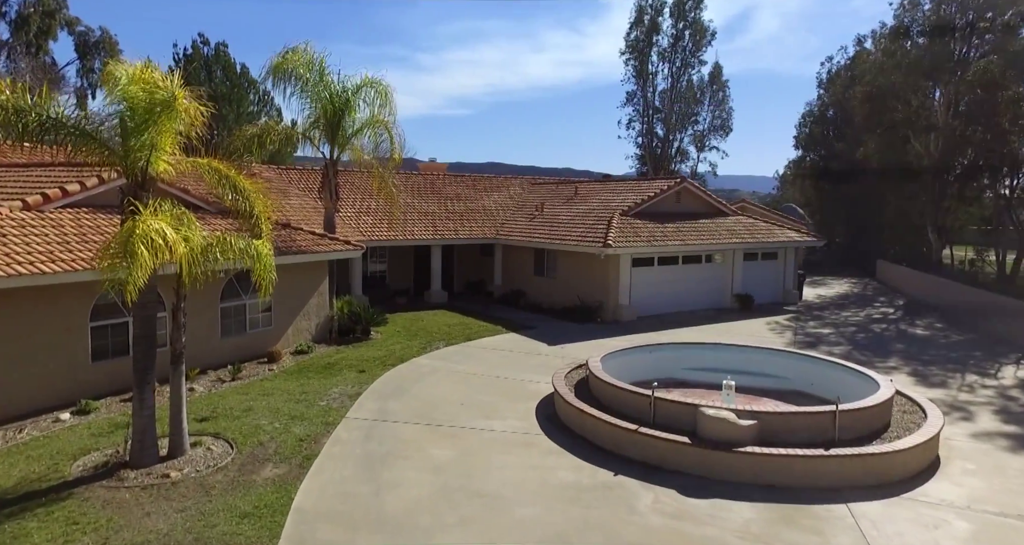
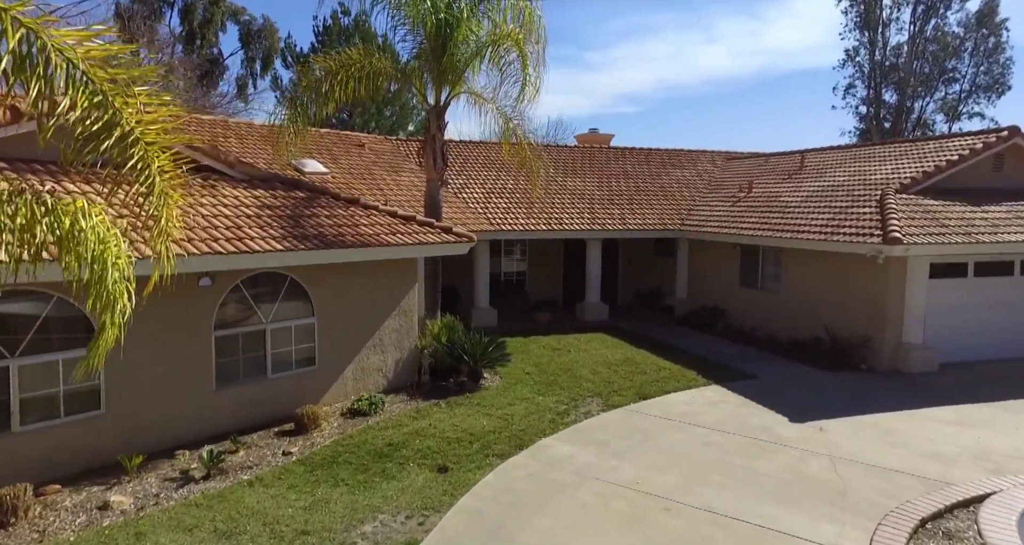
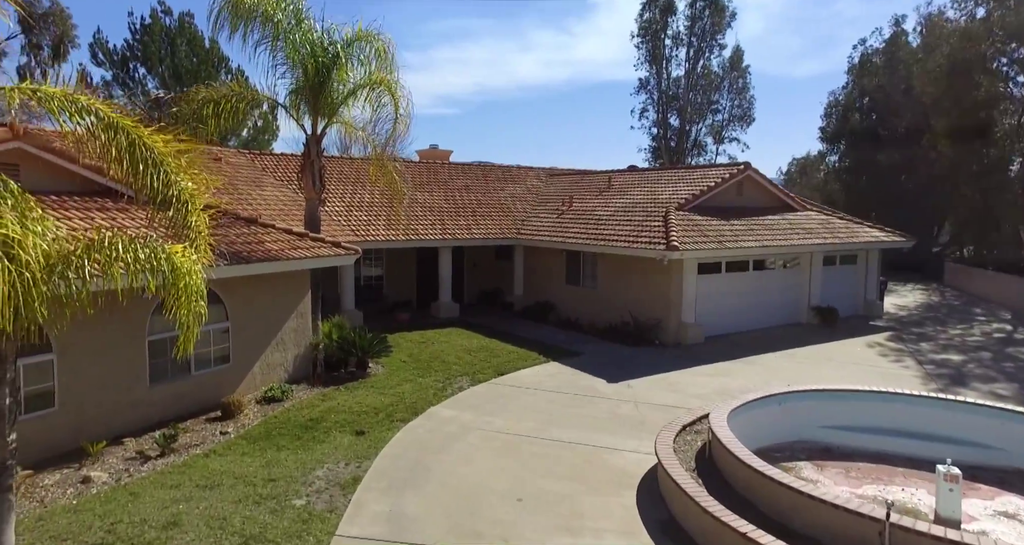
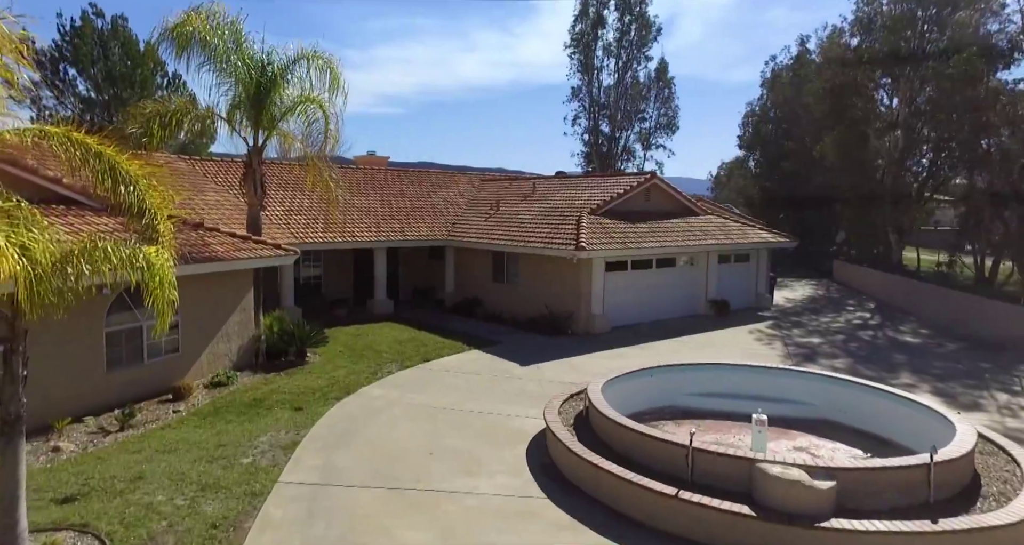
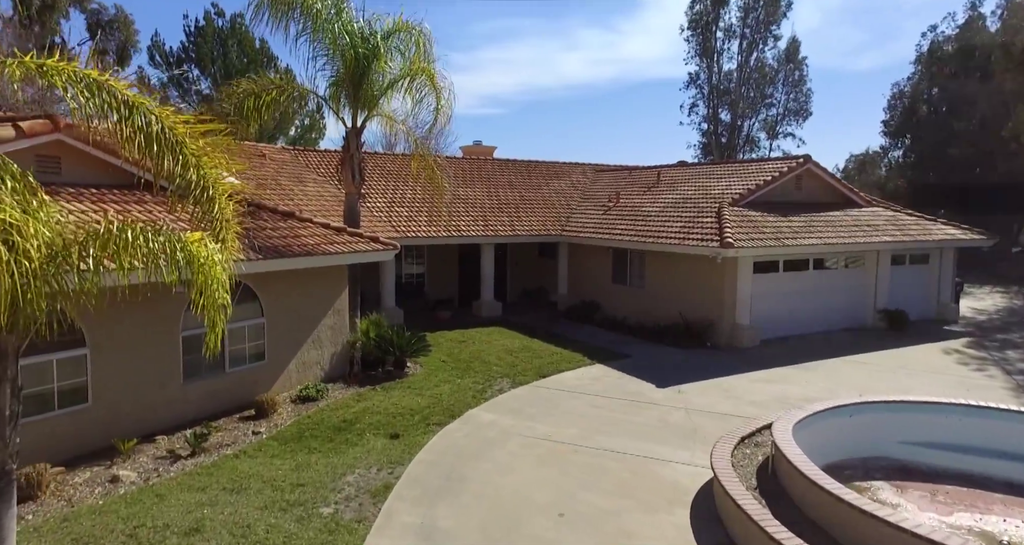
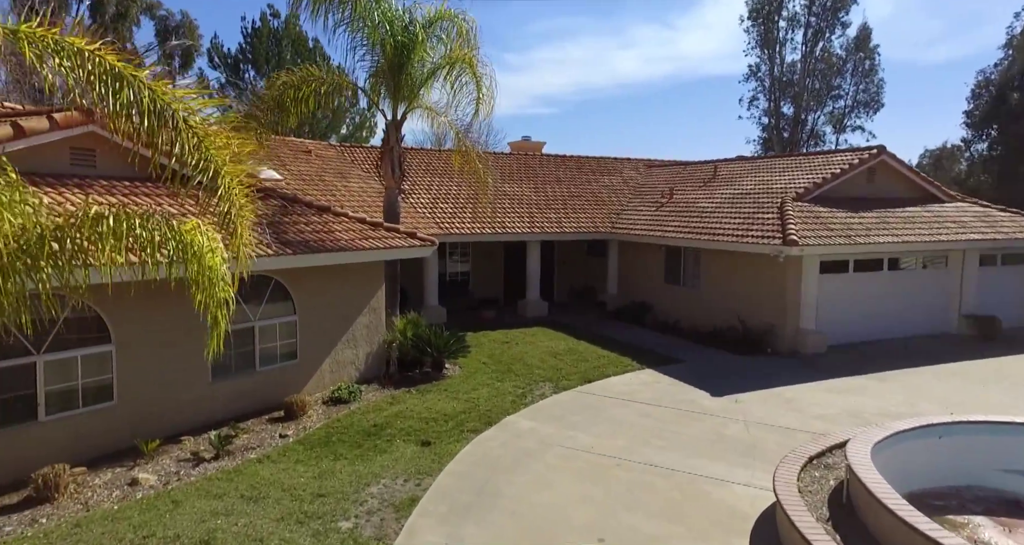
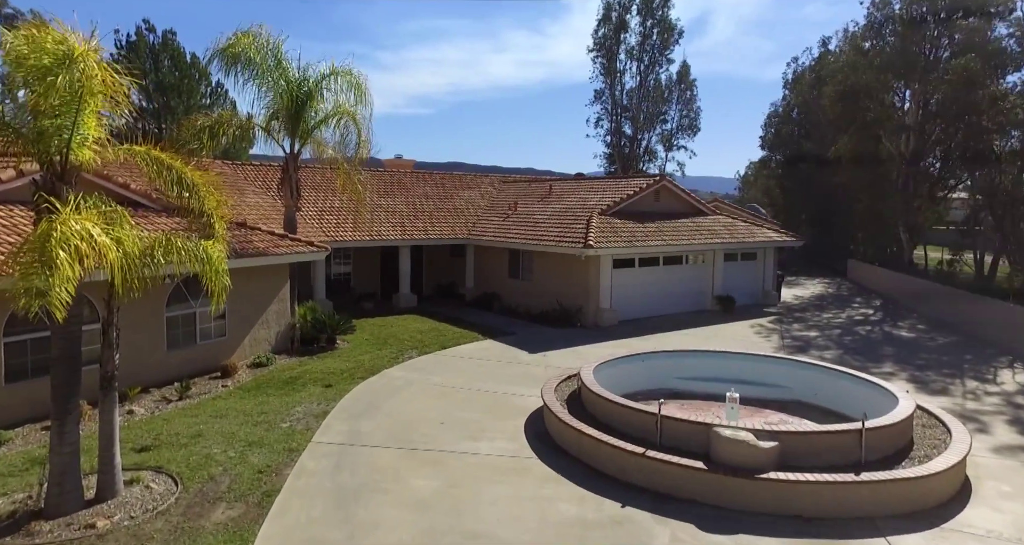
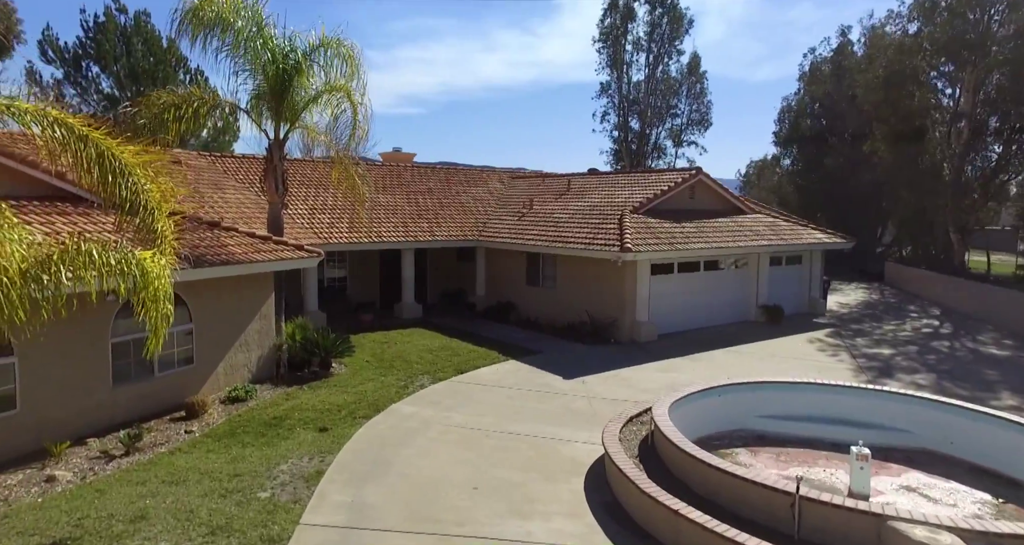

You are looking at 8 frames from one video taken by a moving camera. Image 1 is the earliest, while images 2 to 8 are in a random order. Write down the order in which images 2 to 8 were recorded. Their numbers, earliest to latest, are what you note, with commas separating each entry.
7, 4, 8, 3, 5, 6, 2
